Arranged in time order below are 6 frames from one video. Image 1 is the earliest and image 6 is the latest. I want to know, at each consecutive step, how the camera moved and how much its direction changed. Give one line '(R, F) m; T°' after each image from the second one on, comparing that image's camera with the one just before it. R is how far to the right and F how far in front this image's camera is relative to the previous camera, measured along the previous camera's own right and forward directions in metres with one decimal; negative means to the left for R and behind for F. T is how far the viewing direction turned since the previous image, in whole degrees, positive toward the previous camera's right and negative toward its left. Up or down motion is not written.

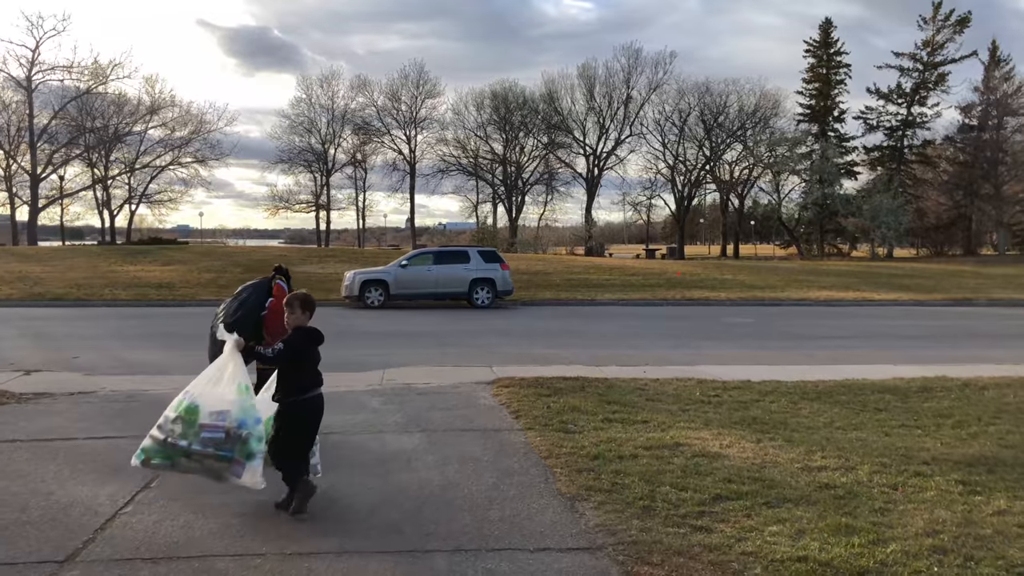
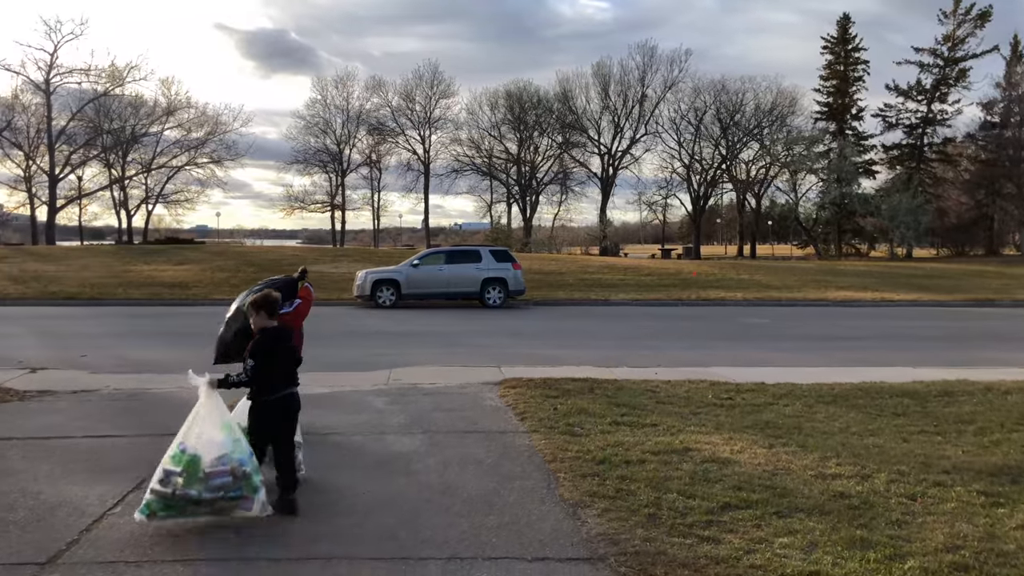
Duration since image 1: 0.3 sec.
(+0.1, +0.2) m; -1°
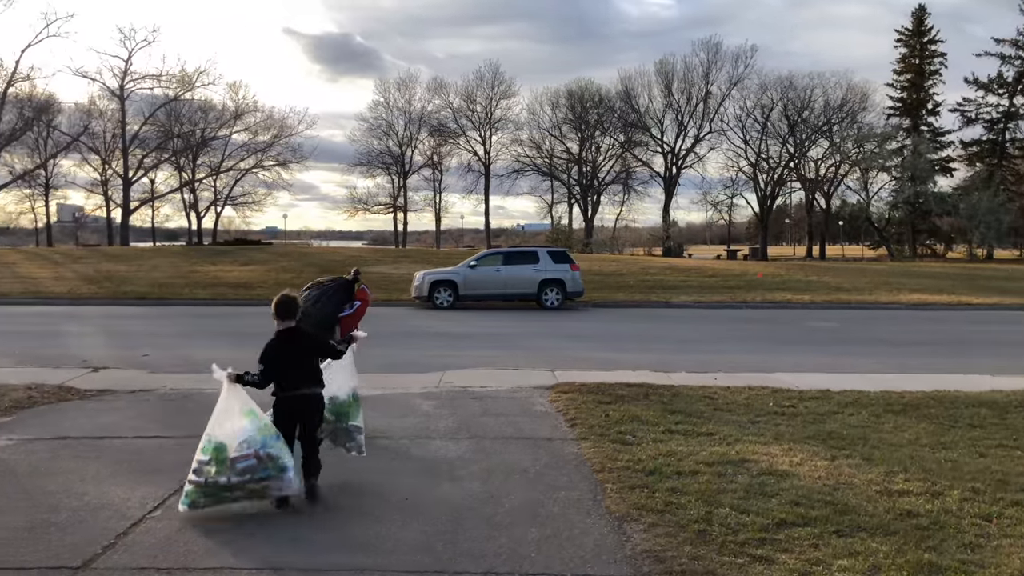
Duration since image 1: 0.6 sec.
(+0.1, +0.2) m; -4°
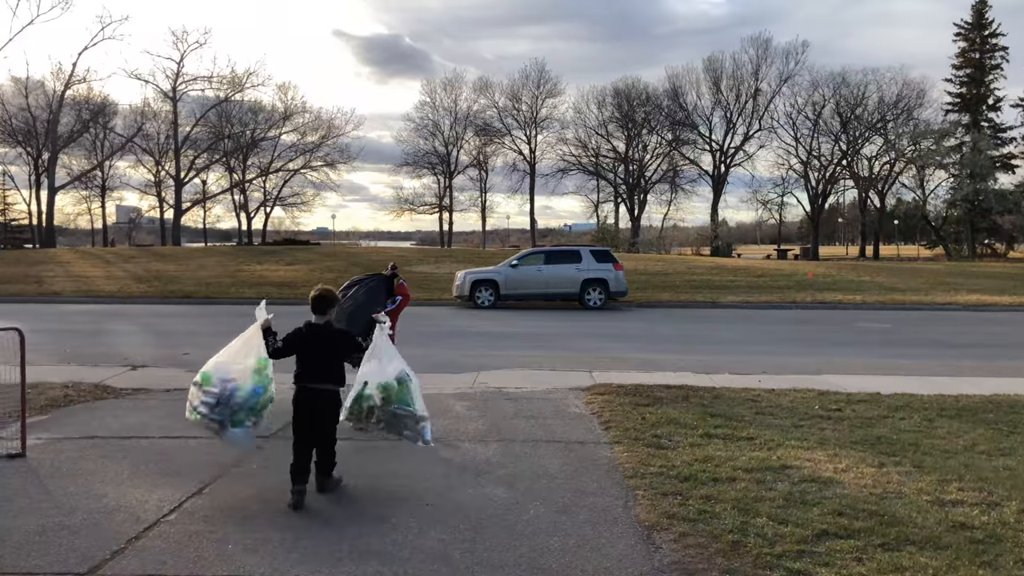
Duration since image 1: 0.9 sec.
(+0.1, +0.2) m; -3°
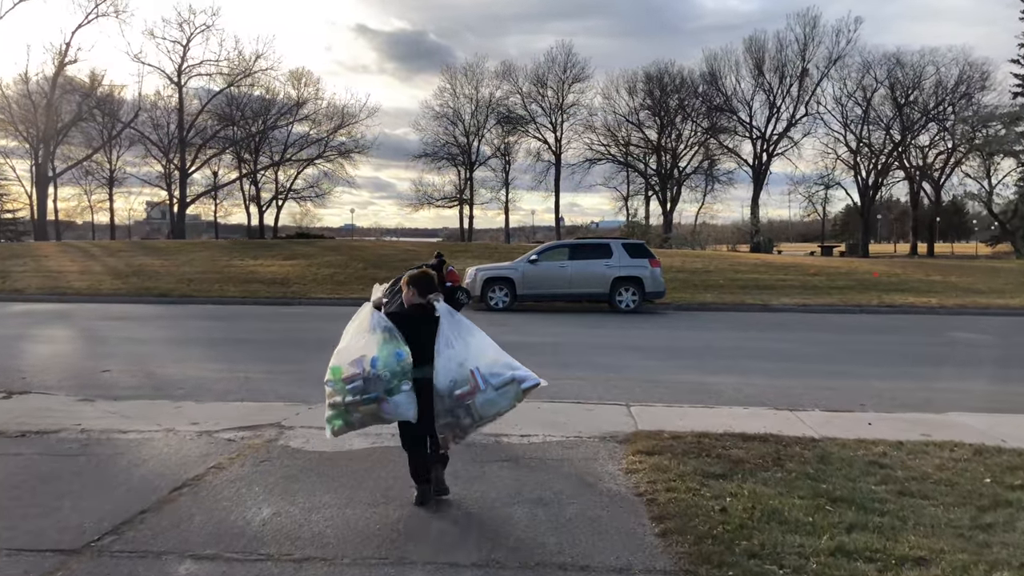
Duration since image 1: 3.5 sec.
(+0.2, +2.8) m; -2°
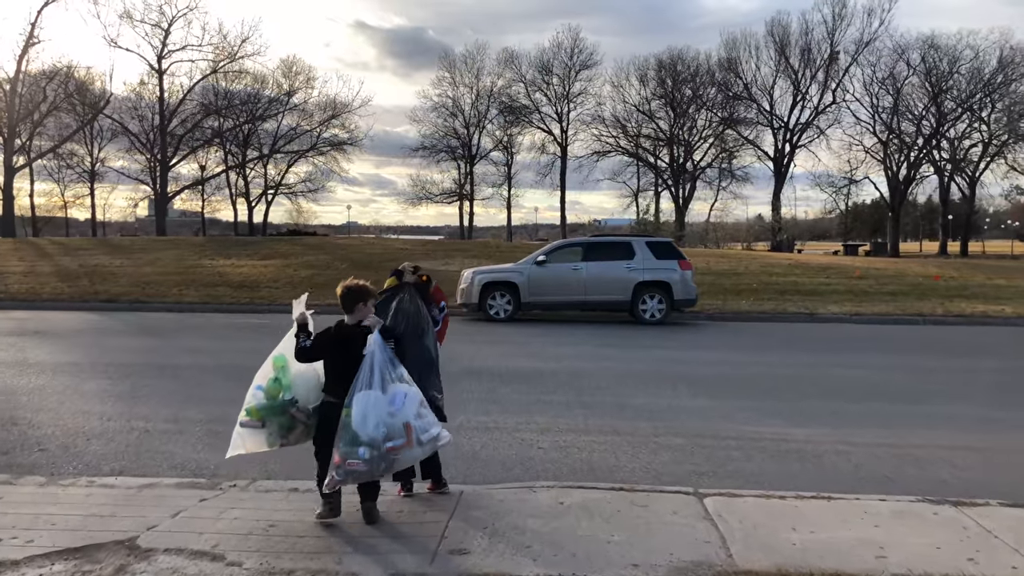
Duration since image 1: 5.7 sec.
(0.0, +2.7) m; 0°
